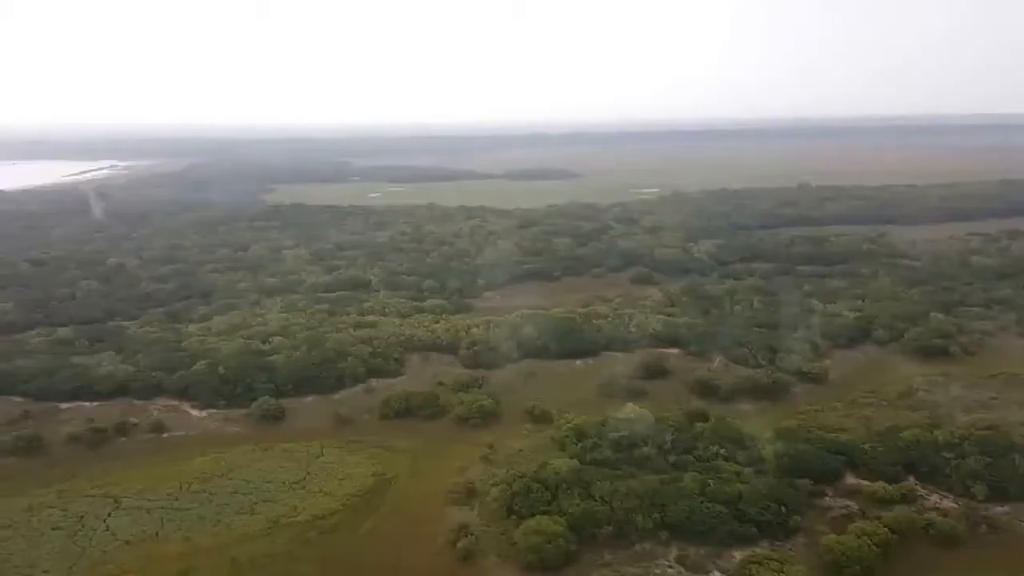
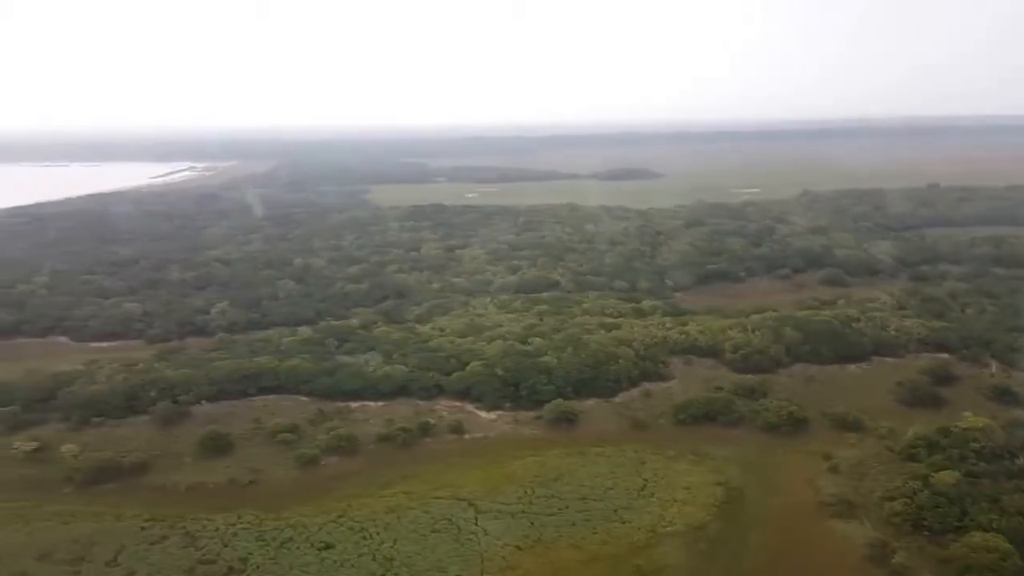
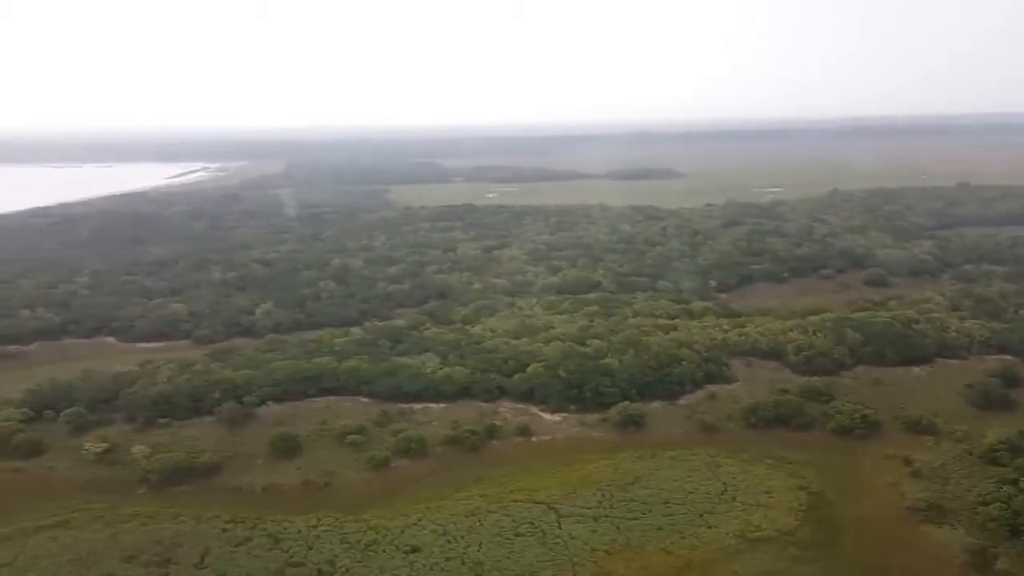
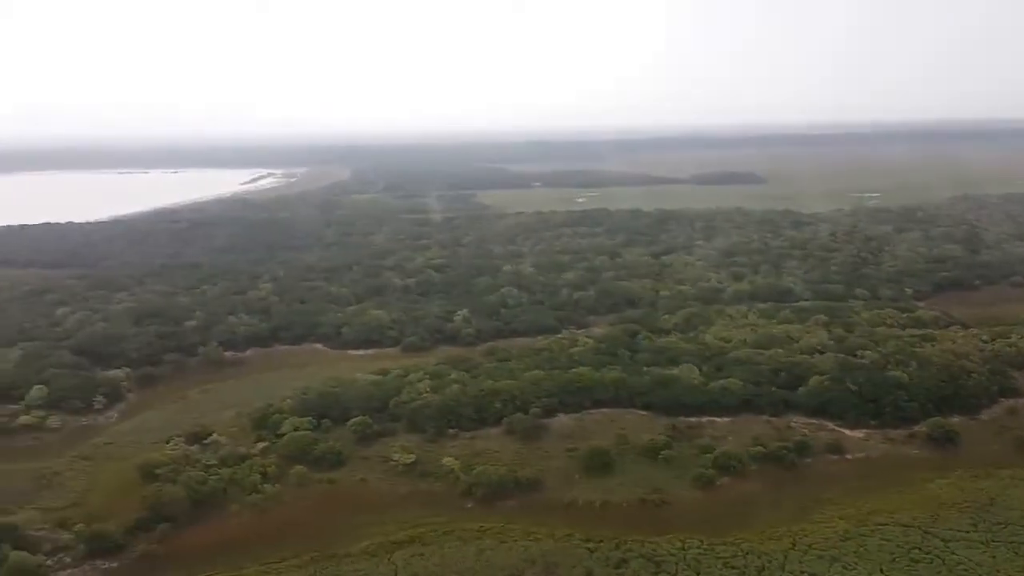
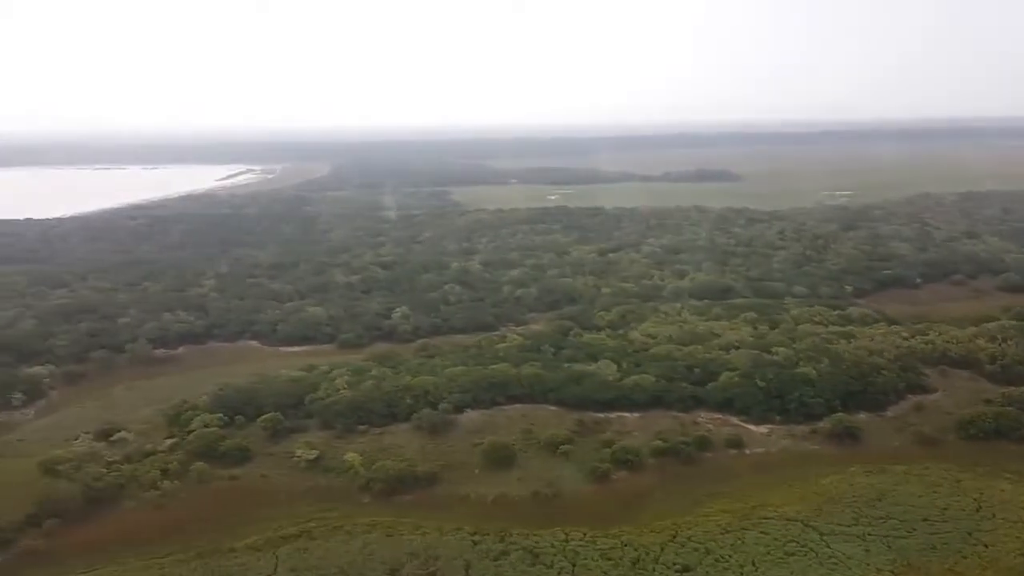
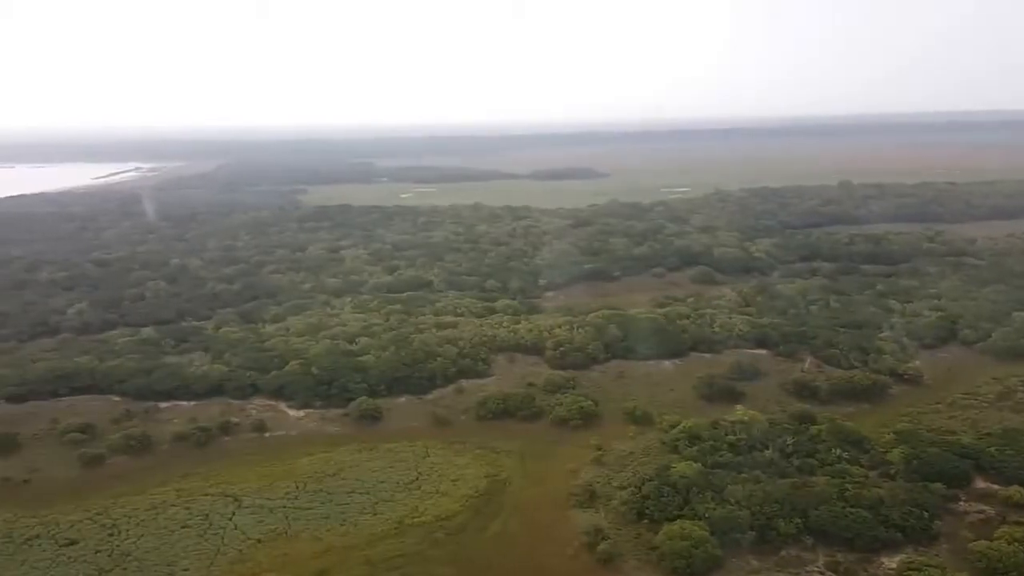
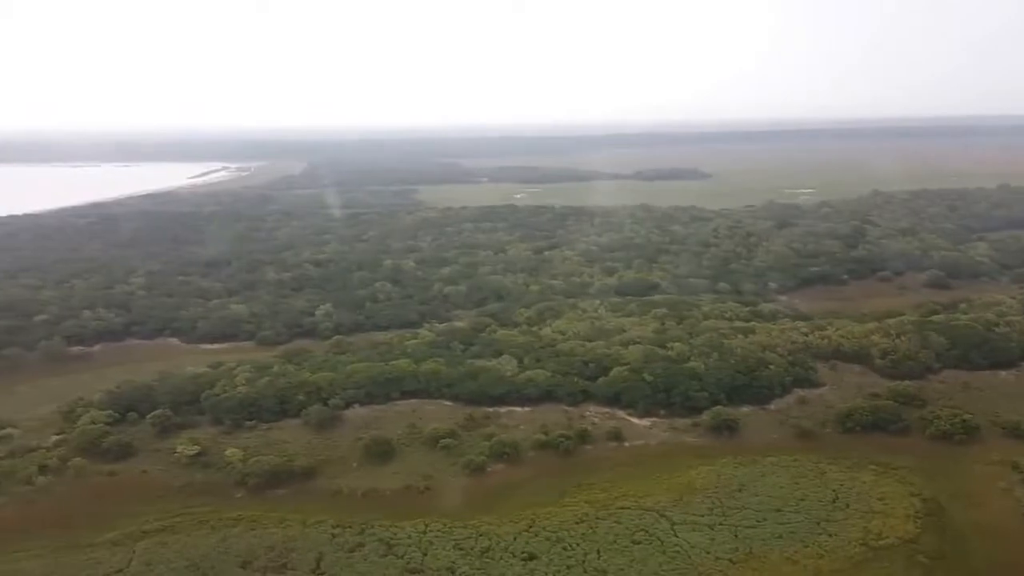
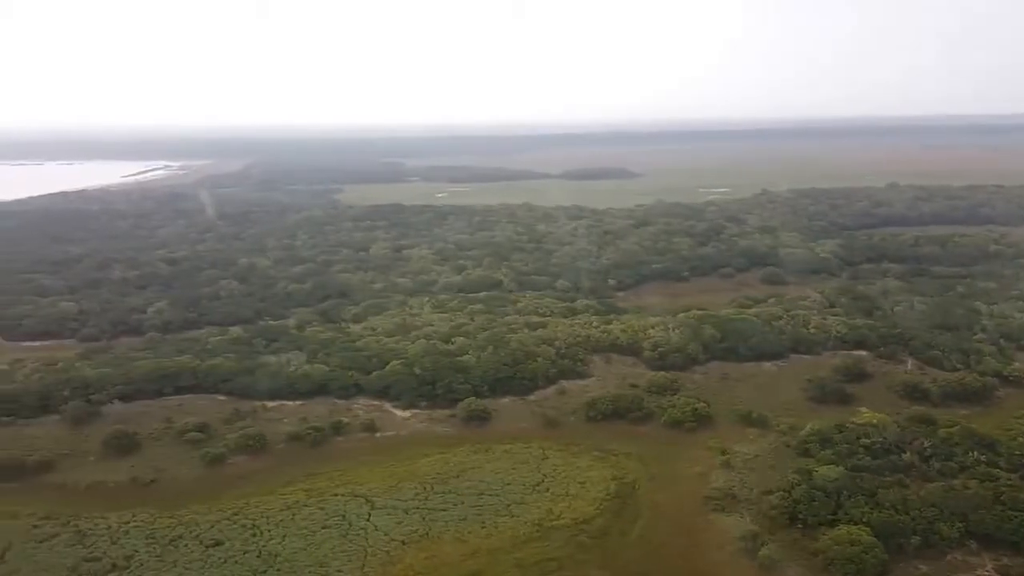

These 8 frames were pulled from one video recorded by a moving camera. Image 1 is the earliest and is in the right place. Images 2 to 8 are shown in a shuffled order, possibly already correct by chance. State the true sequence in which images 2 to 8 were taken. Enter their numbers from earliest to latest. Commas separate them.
6, 8, 2, 3, 7, 5, 4
